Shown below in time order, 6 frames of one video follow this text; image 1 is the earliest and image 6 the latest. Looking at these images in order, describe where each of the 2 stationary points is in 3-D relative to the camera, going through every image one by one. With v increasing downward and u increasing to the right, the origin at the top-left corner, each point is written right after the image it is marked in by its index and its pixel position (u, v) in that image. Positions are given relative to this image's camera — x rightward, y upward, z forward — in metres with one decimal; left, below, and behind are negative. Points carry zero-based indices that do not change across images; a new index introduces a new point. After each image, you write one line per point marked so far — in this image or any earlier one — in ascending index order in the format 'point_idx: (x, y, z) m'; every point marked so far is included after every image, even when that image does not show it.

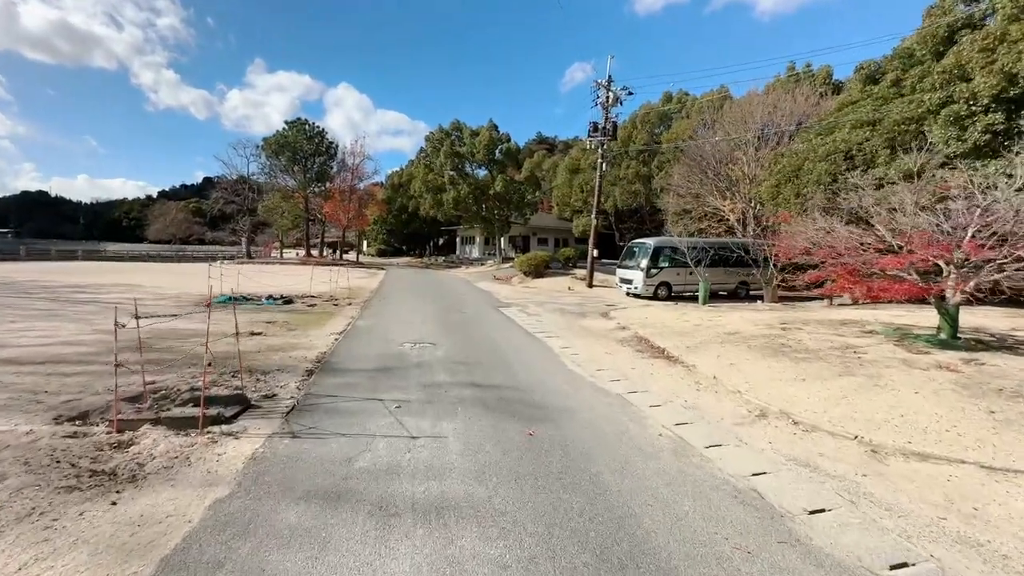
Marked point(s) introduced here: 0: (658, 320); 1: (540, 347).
0: (+4.5, -1.0, +13.2) m
1: (+0.6, -1.4, +10.1) m
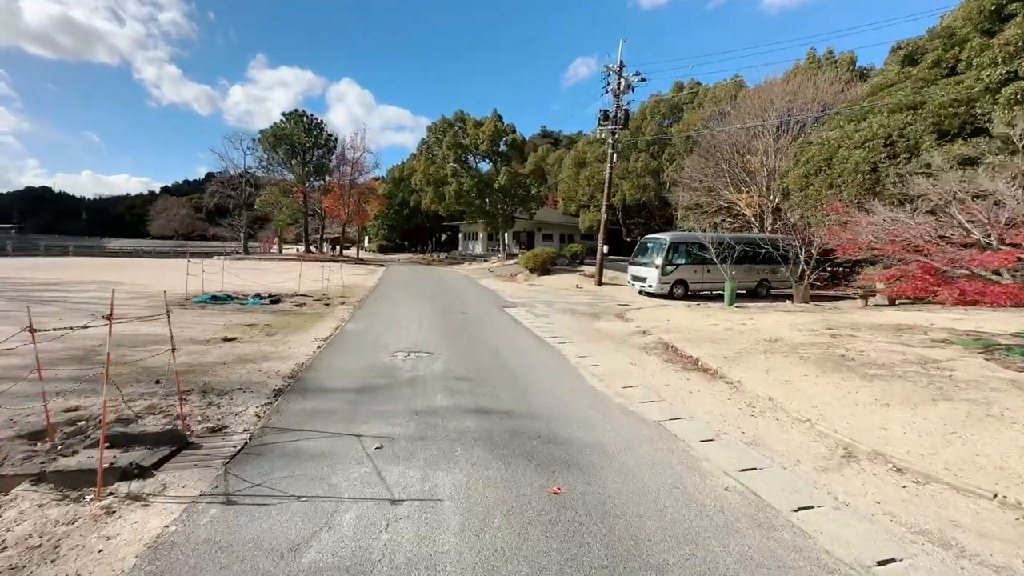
0: (+4.7, -1.0, +11.8) m
1: (+0.8, -1.4, +8.8) m
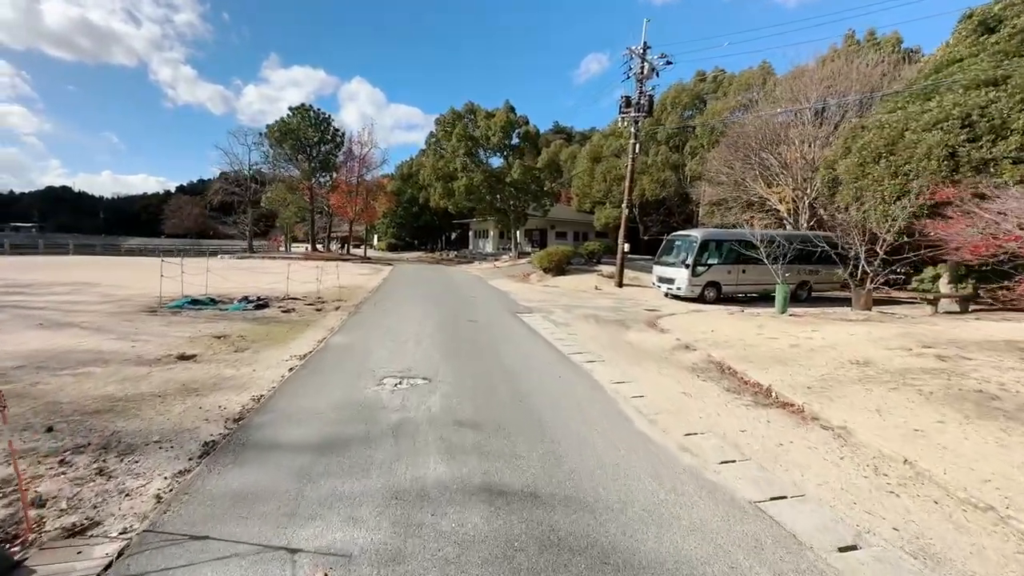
0: (+5.1, -1.1, +9.9) m
1: (+1.1, -1.5, +7.0) m
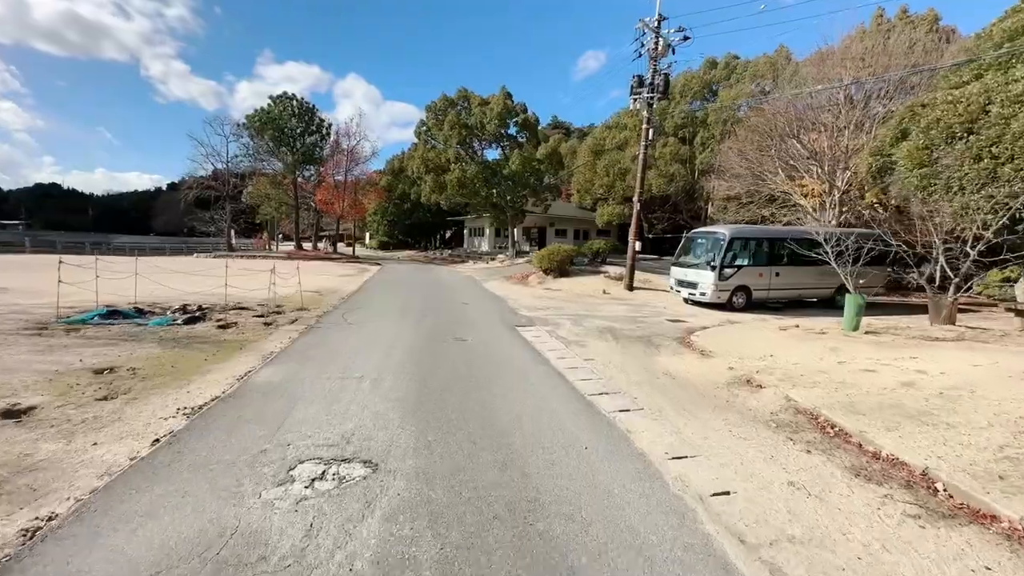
0: (+5.1, -1.3, +7.4) m
1: (+1.1, -1.7, +4.4) m
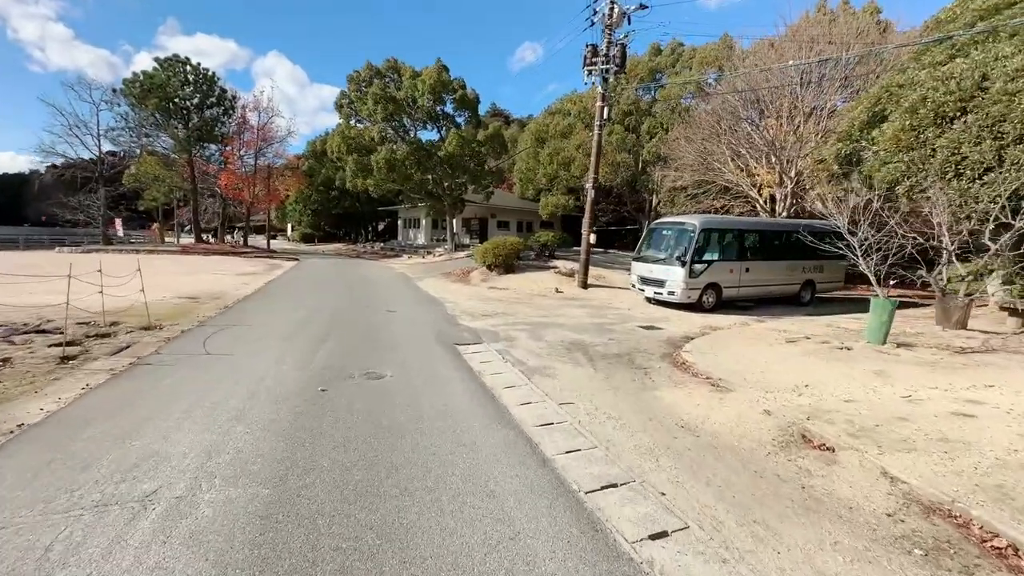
0: (+4.4, -1.5, +5.3) m
1: (+0.9, -2.0, +1.8) m
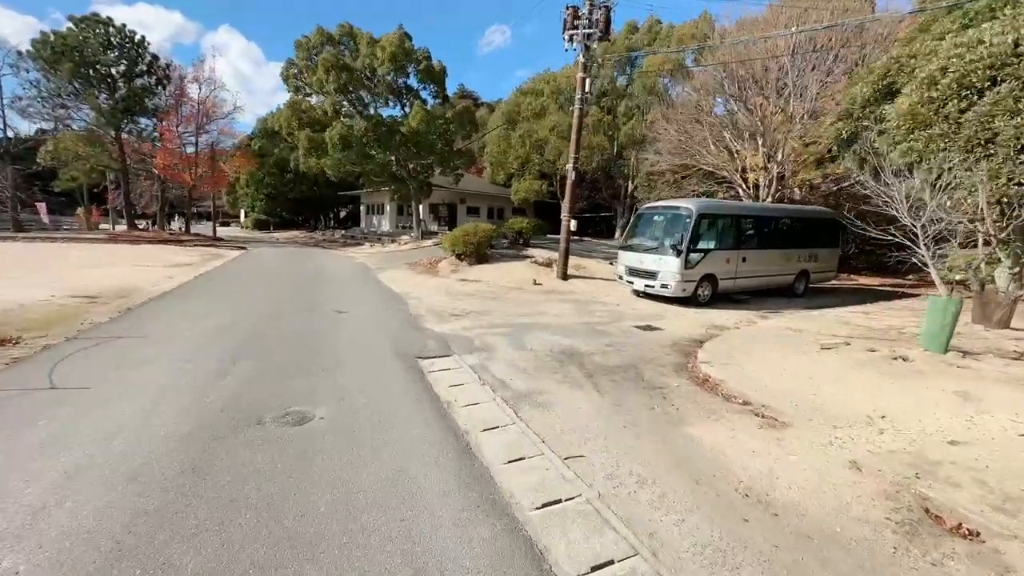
0: (+4.2, -1.5, +3.8) m
1: (+1.0, -2.1, +0.1) m
